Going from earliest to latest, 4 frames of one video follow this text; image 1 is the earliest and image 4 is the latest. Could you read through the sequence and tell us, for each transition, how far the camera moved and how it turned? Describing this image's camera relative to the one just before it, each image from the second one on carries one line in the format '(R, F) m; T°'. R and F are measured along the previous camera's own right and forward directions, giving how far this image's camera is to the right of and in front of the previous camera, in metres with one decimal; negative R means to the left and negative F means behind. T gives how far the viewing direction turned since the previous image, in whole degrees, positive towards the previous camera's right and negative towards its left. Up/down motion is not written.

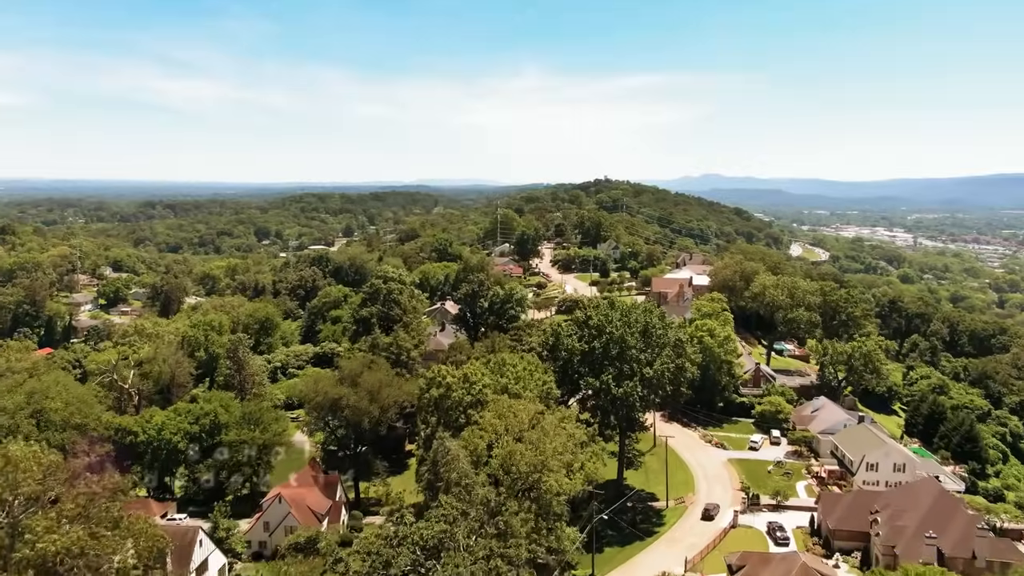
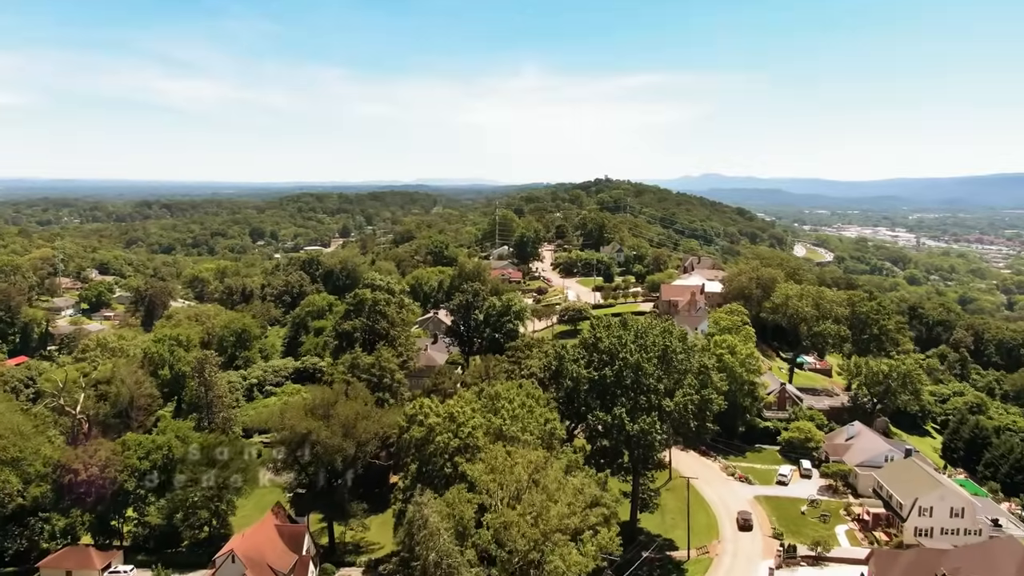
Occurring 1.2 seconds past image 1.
(+0.2, +5.9) m; 0°
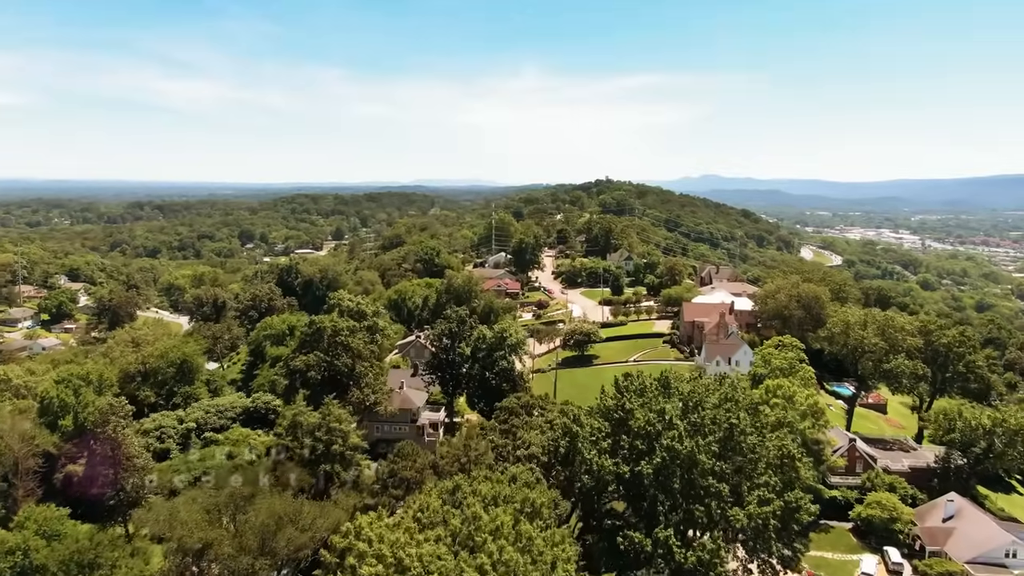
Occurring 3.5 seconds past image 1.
(+0.4, +11.4) m; 0°
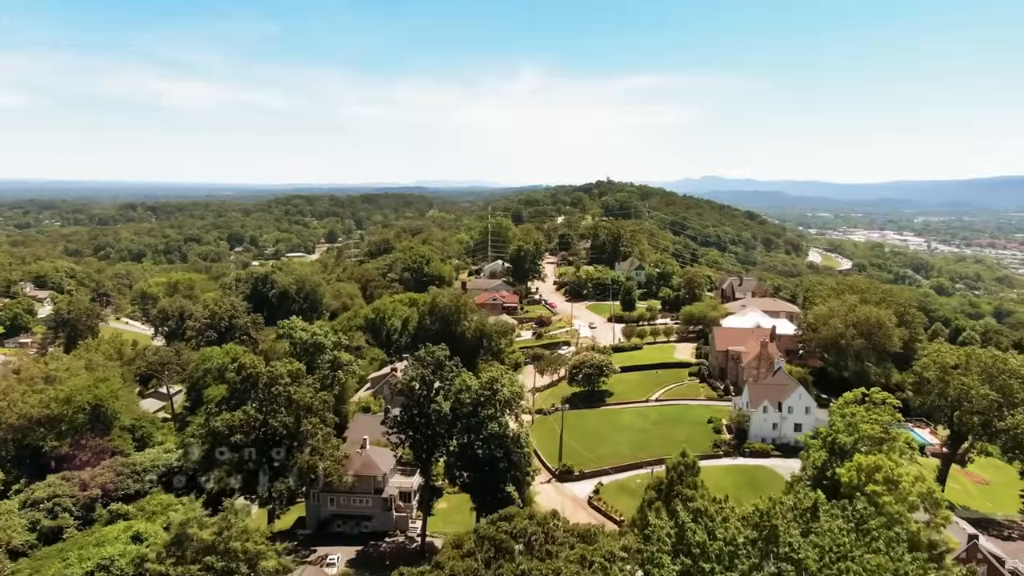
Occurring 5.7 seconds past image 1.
(+0.4, +11.3) m; 0°
